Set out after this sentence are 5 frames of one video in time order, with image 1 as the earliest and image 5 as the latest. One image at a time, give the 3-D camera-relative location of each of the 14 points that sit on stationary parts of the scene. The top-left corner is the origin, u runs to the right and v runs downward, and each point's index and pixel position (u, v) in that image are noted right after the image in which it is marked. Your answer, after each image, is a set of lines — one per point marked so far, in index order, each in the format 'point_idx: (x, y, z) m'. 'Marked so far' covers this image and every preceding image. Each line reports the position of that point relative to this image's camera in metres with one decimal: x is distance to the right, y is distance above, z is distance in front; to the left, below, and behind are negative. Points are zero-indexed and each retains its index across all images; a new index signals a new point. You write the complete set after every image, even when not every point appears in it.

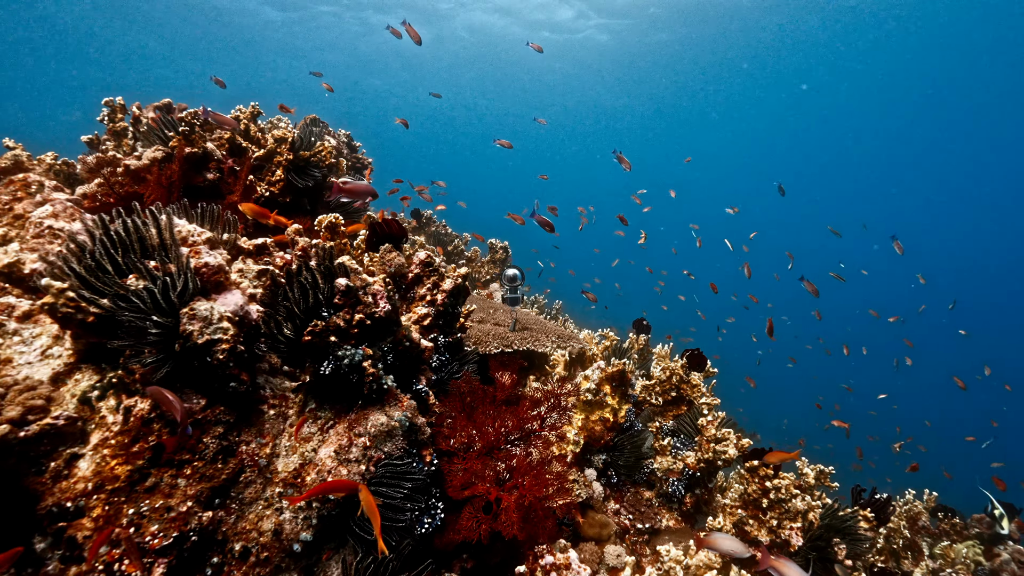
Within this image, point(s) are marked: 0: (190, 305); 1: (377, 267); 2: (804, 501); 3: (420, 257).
0: (-1.7, -0.1, +2.6) m
1: (-1.0, +0.2, +3.8) m
2: (+2.8, -2.0, +4.6) m
3: (-0.8, +0.3, +4.0) m
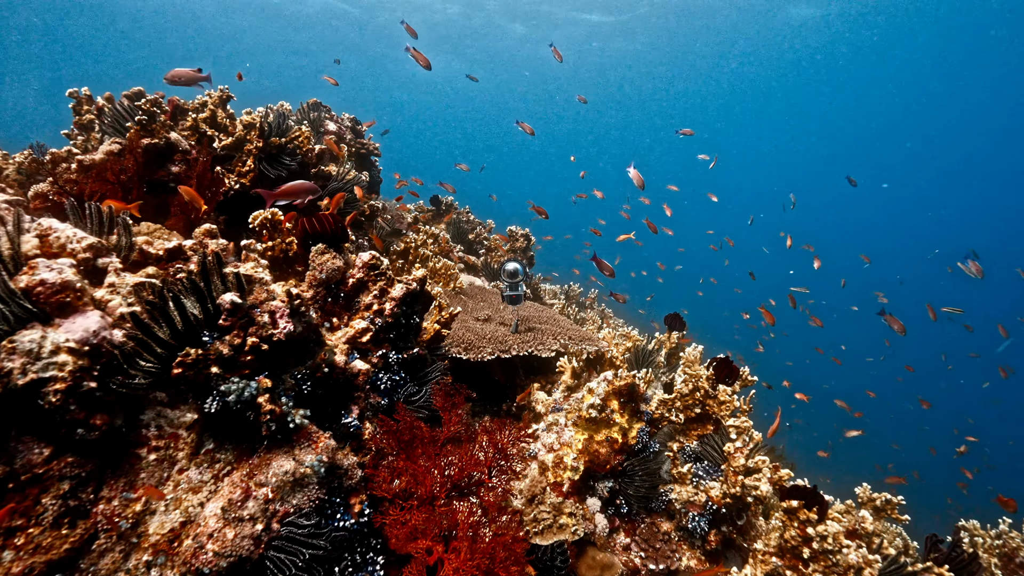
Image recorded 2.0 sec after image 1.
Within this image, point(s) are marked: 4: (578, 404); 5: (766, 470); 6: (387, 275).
0: (-2.1, -0.2, +2.1) m
1: (-1.3, +0.1, +3.2) m
2: (+2.6, -2.0, +3.6) m
3: (-1.0, +0.2, +3.3) m
4: (+0.6, -1.1, +4.8) m
5: (+2.2, -1.5, +4.1) m
6: (-0.9, +0.1, +3.4) m
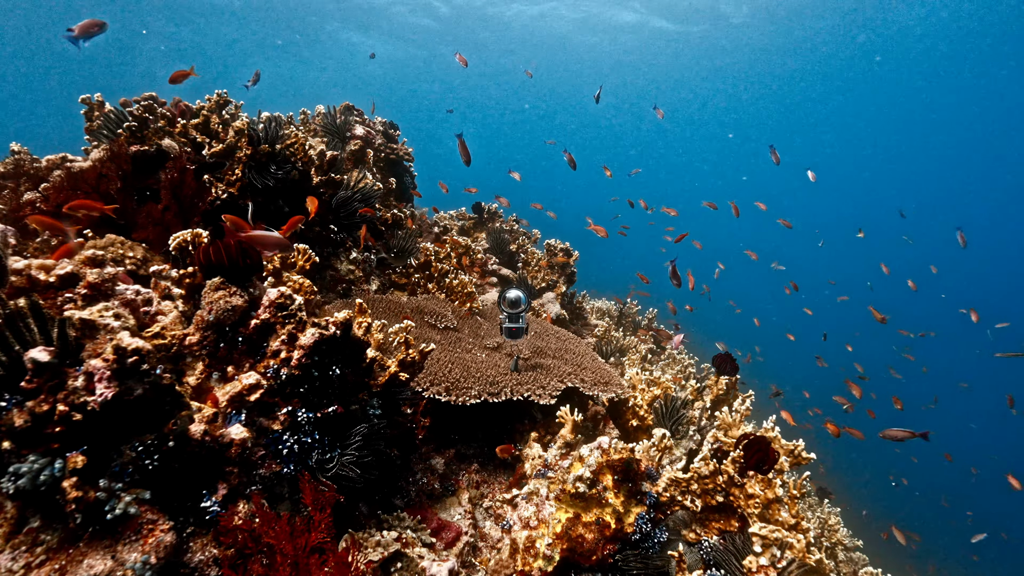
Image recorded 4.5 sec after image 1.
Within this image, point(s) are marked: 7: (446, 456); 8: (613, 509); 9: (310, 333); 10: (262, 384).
0: (-2.7, -0.4, +1.7) m
1: (-1.7, -0.1, +2.7) m
2: (+2.1, -2.4, +2.5) m
3: (-1.4, 0.0, +2.7) m
4: (+0.4, -1.5, +3.9) m
5: (+1.8, -2.0, +3.0) m
6: (-1.2, -0.2, +2.8) m
7: (-0.6, -1.6, +4.5) m
8: (+0.7, -1.7, +3.6) m
9: (-1.1, -0.3, +2.7) m
10: (-1.3, -0.5, +2.6) m
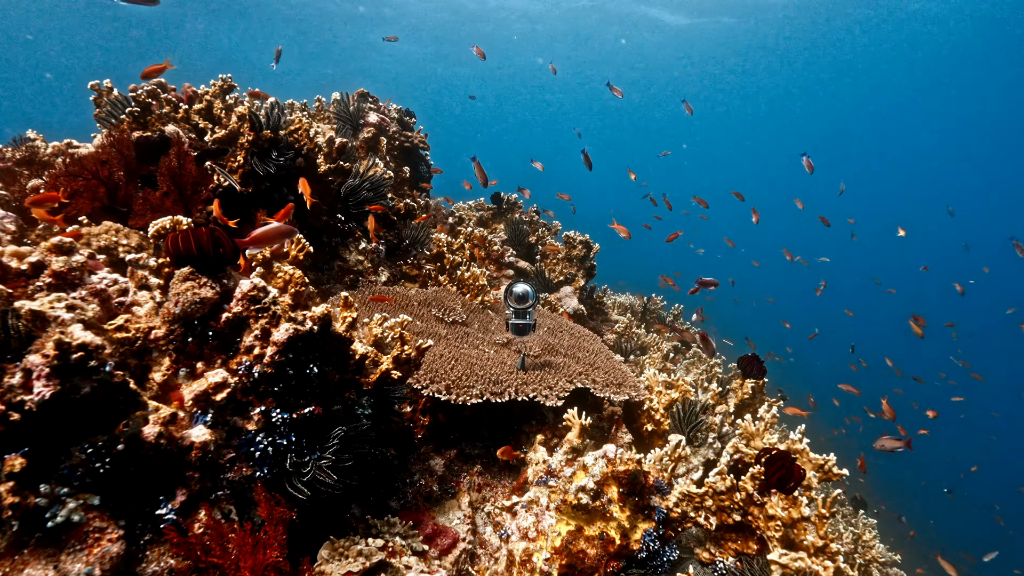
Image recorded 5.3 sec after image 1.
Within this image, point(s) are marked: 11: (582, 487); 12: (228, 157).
0: (-2.8, -0.3, +1.6) m
1: (-1.7, -0.1, +2.5) m
2: (+2.0, -2.5, +2.1) m
3: (-1.4, 0.0, +2.6) m
4: (+0.4, -1.5, +3.6) m
5: (+1.7, -2.0, +2.7) m
6: (-1.3, -0.1, +2.6) m
7: (-0.6, -1.5, +4.3) m
8: (+0.7, -1.6, +3.3) m
9: (-1.2, -0.2, +2.5) m
10: (-1.4, -0.5, +2.4) m
11: (+0.5, -1.4, +3.4) m
12: (-2.8, +1.3, +4.7) m
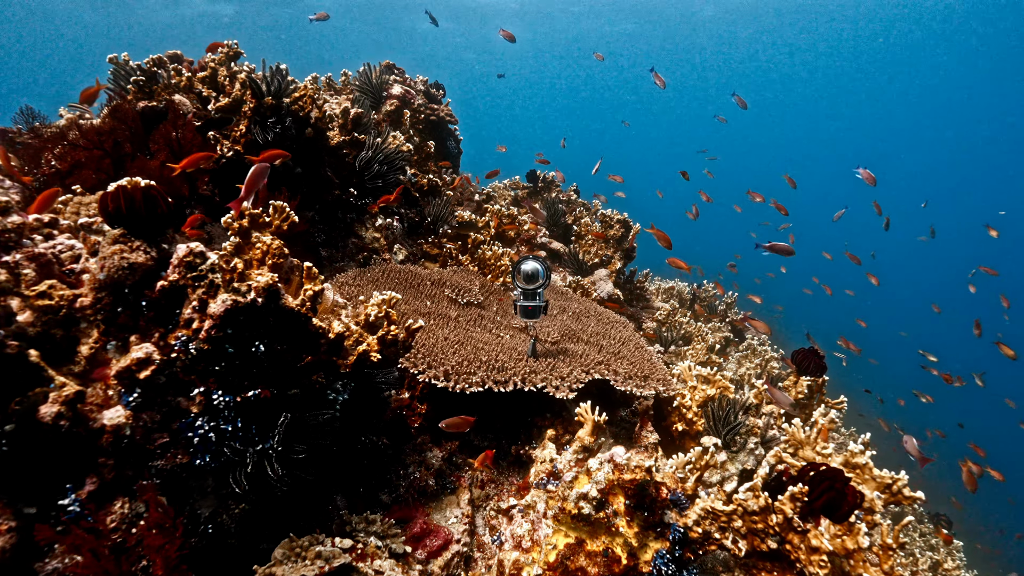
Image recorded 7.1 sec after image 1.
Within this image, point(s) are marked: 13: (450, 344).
0: (-3.0, -0.2, +1.5) m
1: (-1.9, +0.1, +2.2) m
2: (+1.8, -2.4, +1.5) m
3: (-1.6, +0.2, +2.3) m
4: (+0.4, -1.3, +3.2) m
5: (+1.6, -1.8, +2.1) m
6: (-1.4, 0.0, +2.3) m
7: (-0.5, -1.3, +3.9) m
8: (+0.6, -1.5, +2.8) m
9: (-1.3, -0.1, +2.2) m
10: (-1.5, -0.3, +2.1) m
11: (+0.4, -1.2, +2.9) m
12: (-2.6, +1.5, +4.5) m
13: (-0.5, -0.5, +4.1) m
